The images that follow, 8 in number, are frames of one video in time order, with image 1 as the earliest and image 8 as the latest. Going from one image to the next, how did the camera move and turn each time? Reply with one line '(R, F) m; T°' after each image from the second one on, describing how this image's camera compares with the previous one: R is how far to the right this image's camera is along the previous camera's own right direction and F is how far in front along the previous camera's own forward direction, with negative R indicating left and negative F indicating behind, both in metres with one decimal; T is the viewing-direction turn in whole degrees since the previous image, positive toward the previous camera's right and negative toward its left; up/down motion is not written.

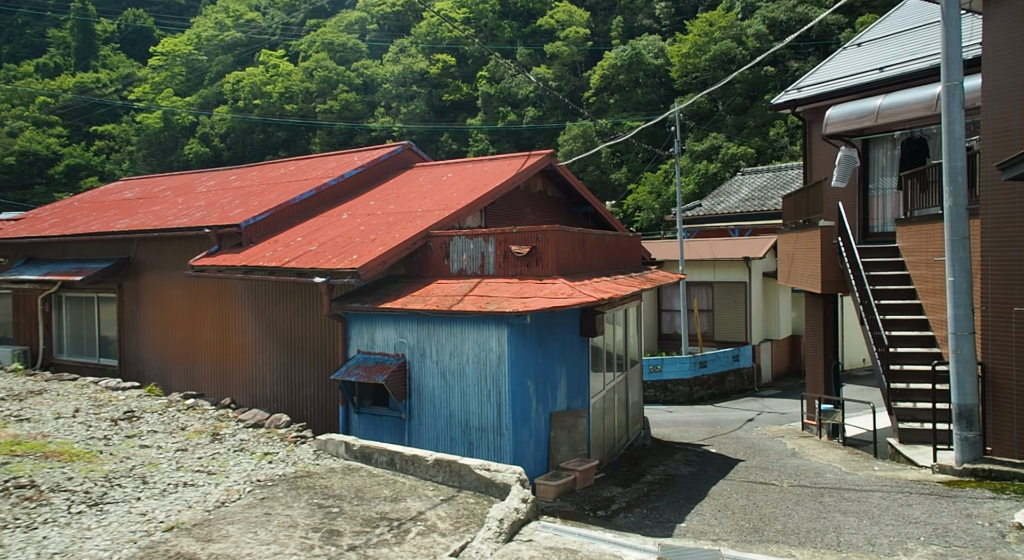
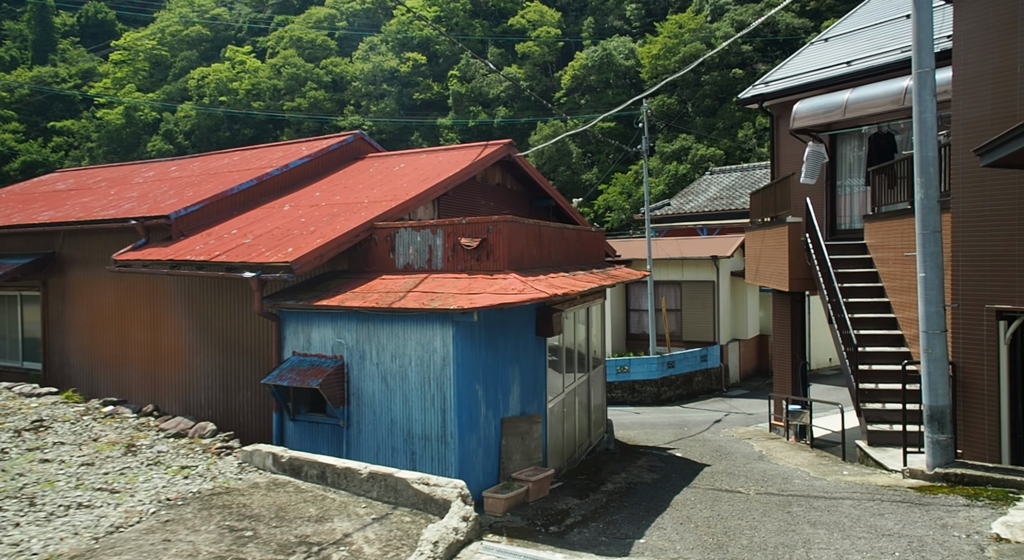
(+0.2, +0.6) m; +2°
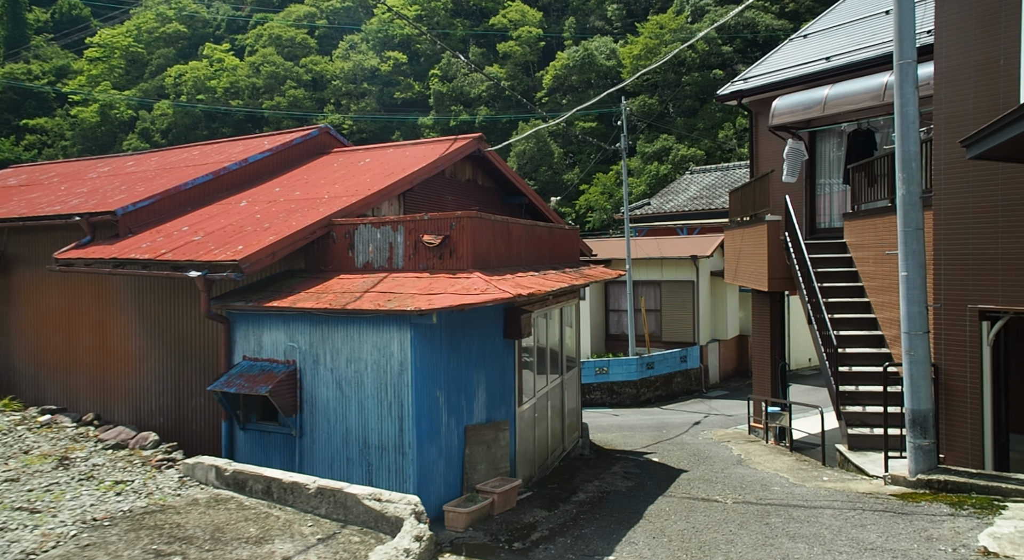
(+0.2, +0.4) m; +1°
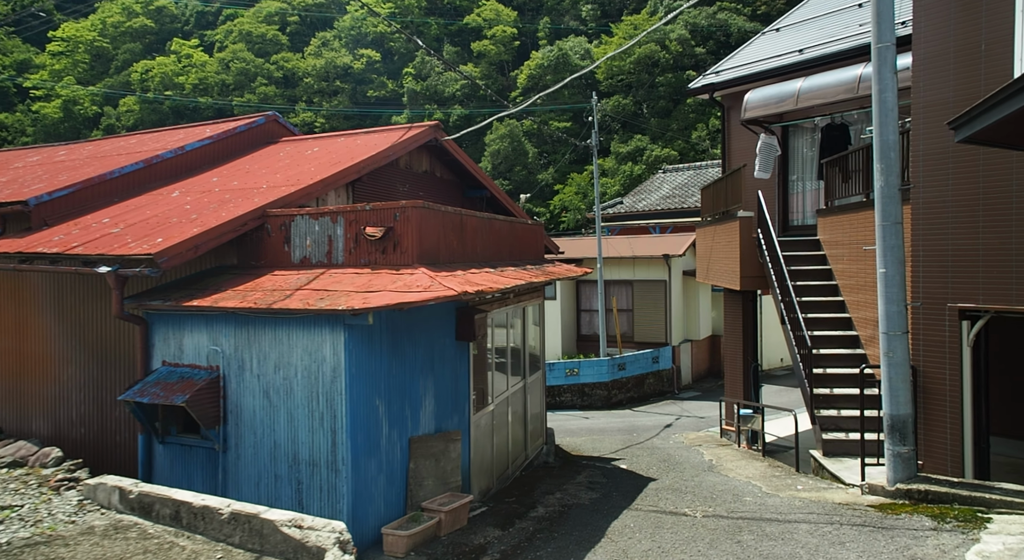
(+0.2, +0.6) m; +2°
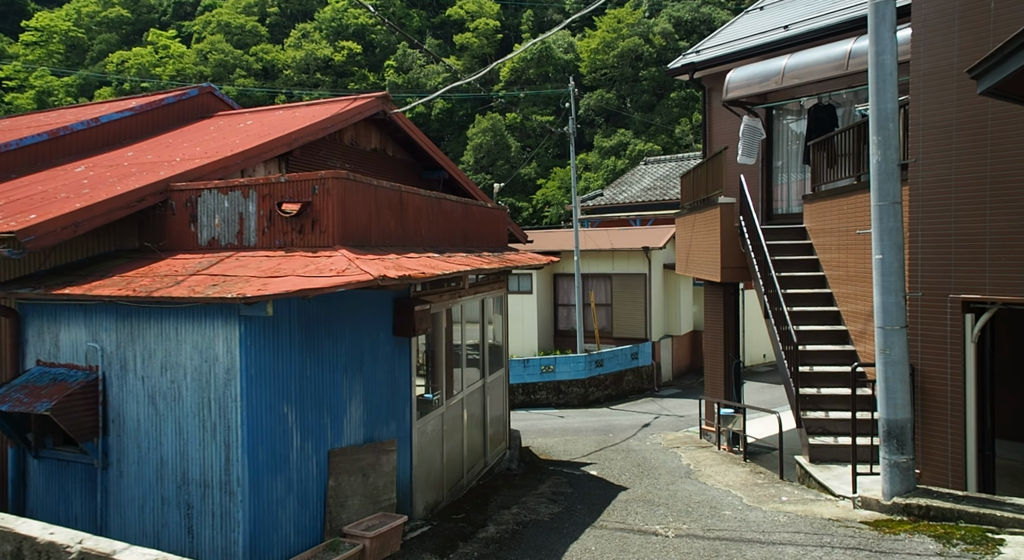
(+0.3, +1.0) m; +1°
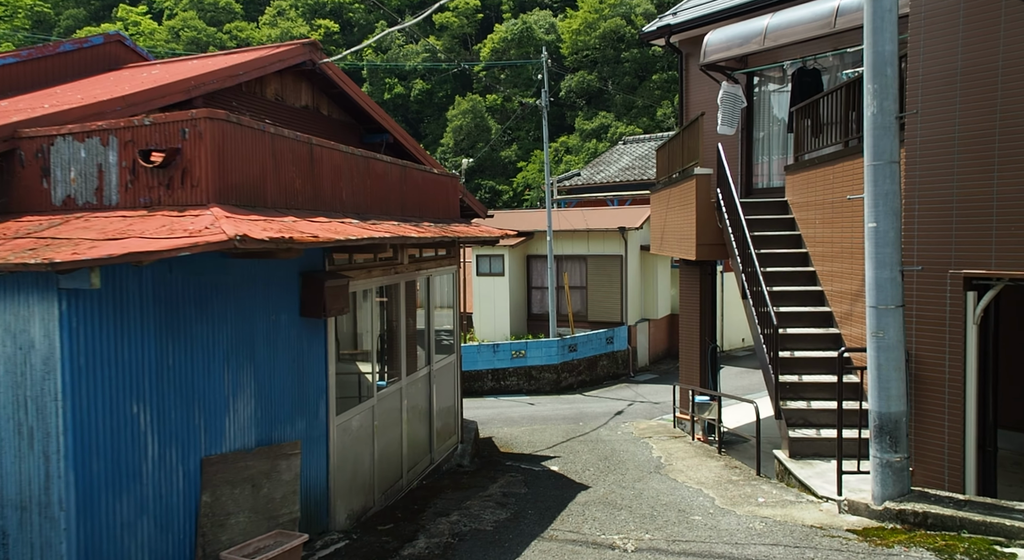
(+0.3, +1.1) m; +1°
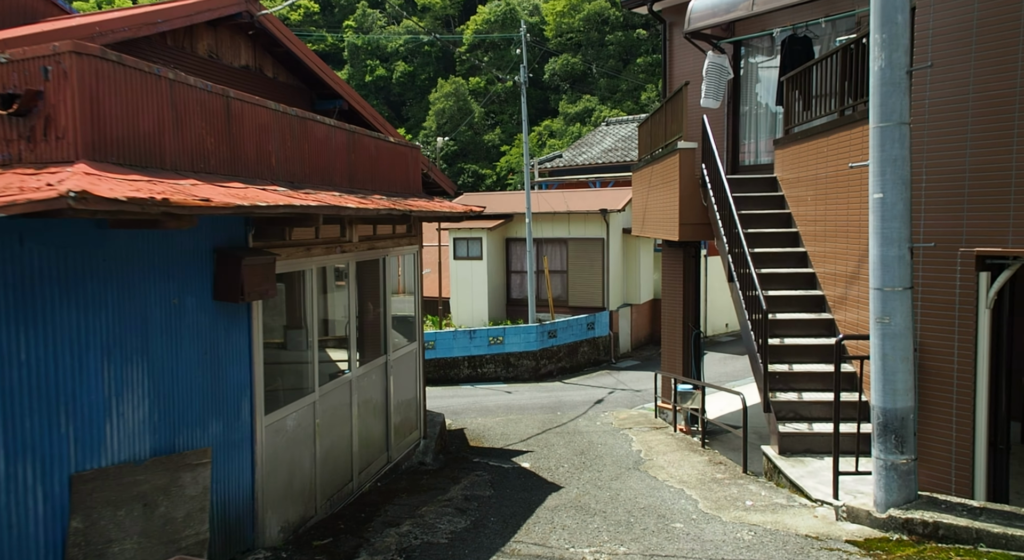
(+0.2, +0.8) m; +1°
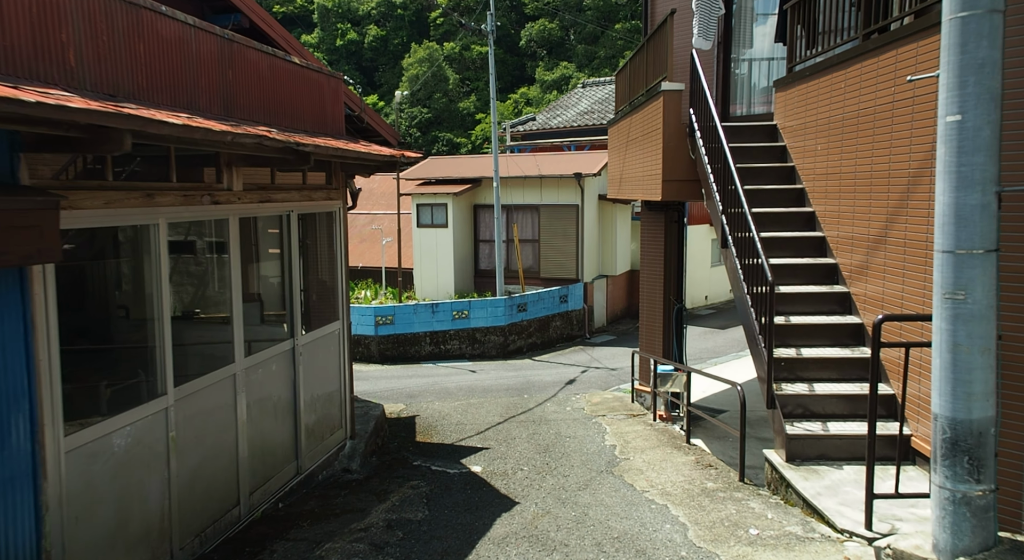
(+0.3, +1.8) m; +1°
